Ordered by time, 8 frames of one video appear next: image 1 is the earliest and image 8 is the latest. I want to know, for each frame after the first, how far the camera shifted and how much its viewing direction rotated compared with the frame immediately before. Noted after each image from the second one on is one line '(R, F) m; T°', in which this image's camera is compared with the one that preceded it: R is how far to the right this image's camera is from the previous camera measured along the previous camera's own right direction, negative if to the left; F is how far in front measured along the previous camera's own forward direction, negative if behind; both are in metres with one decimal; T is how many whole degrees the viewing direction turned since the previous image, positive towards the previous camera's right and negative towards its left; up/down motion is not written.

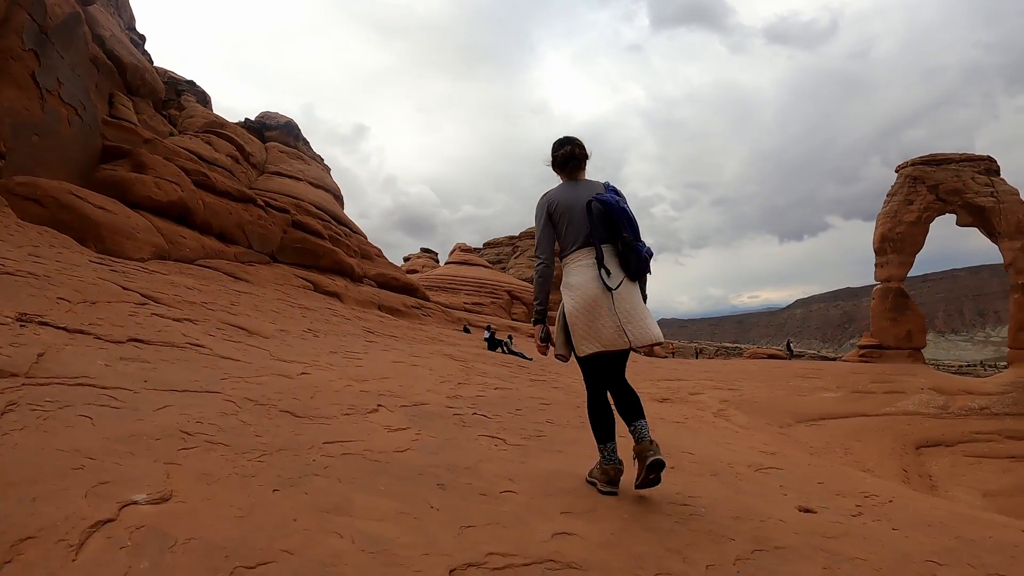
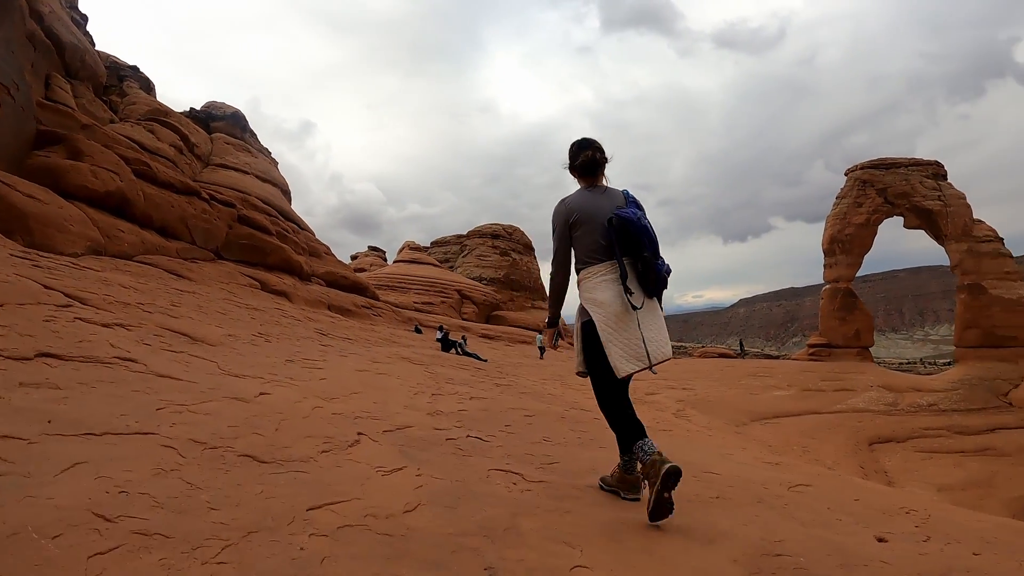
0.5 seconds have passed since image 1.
(-0.1, +0.4) m; +4°
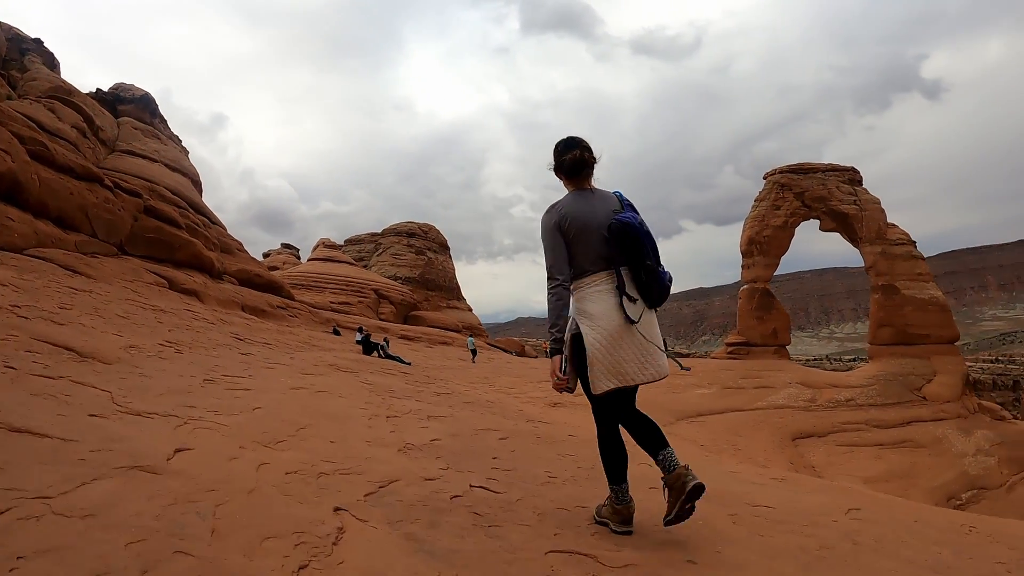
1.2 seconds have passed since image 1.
(-0.2, +0.5) m; +6°
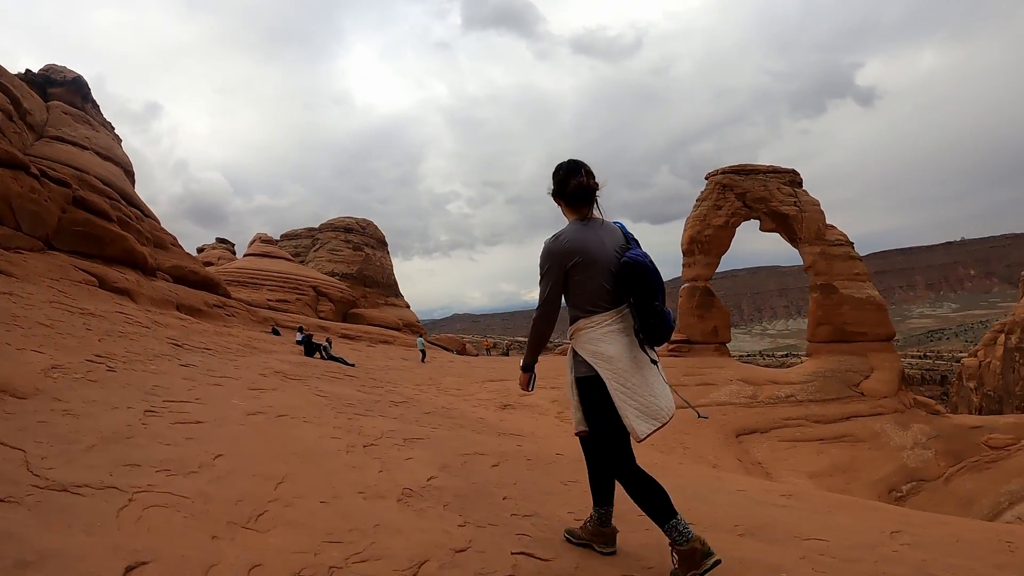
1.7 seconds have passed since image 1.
(-0.2, +0.3) m; +5°
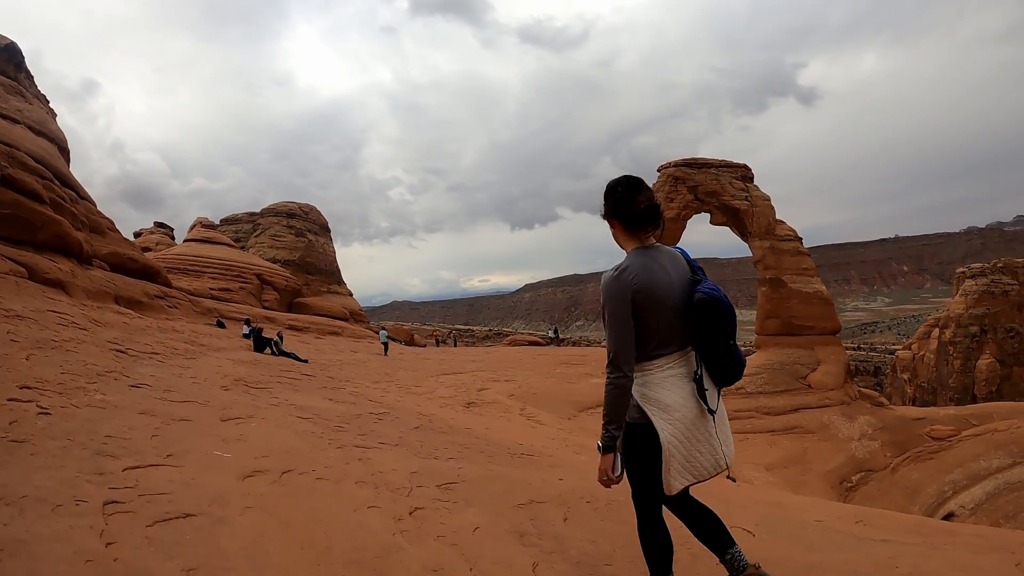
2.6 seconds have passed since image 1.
(-0.4, +0.6) m; +4°
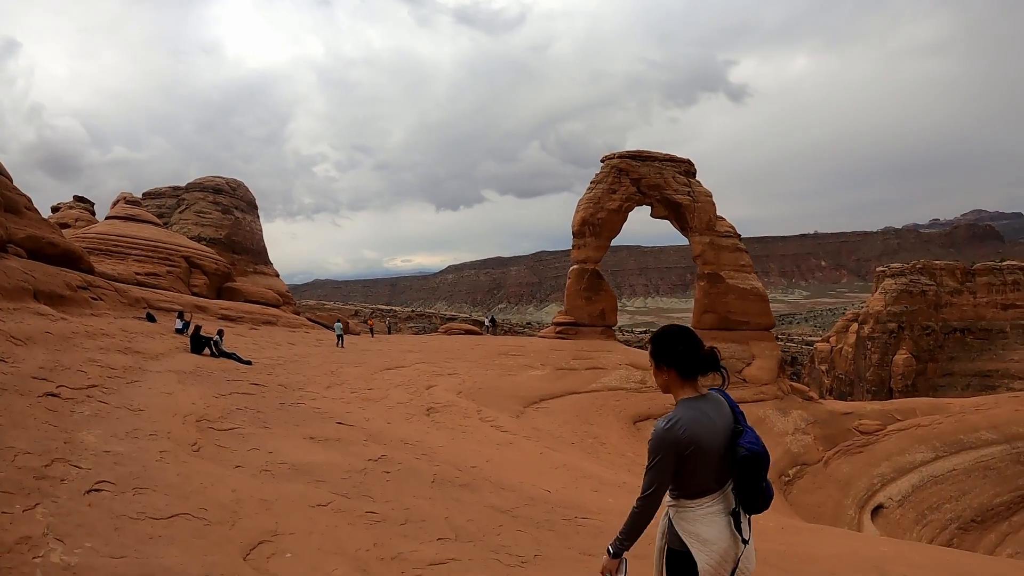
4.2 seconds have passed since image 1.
(-0.6, +0.7) m; +6°
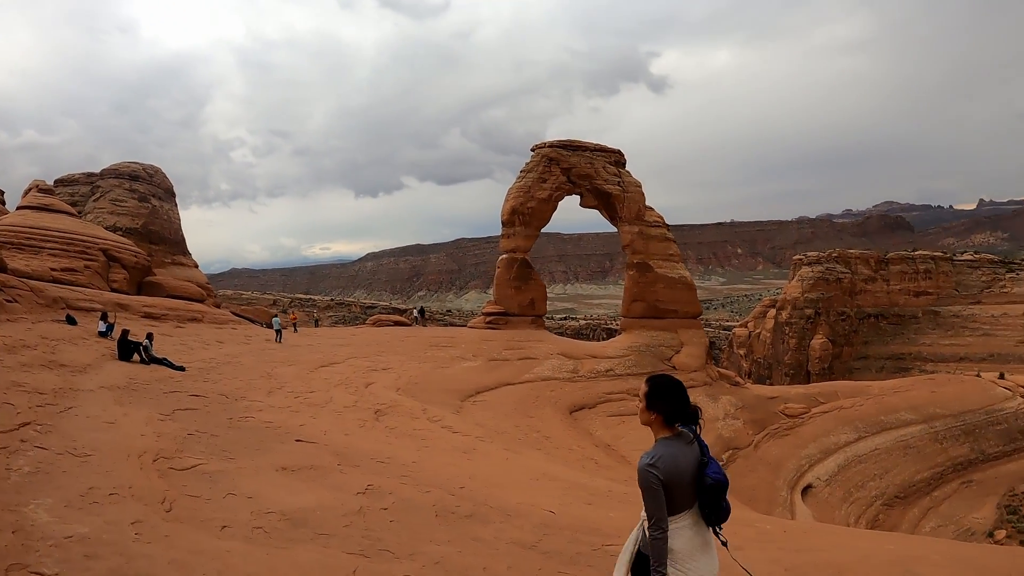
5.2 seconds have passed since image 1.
(-0.4, +0.4) m; +6°
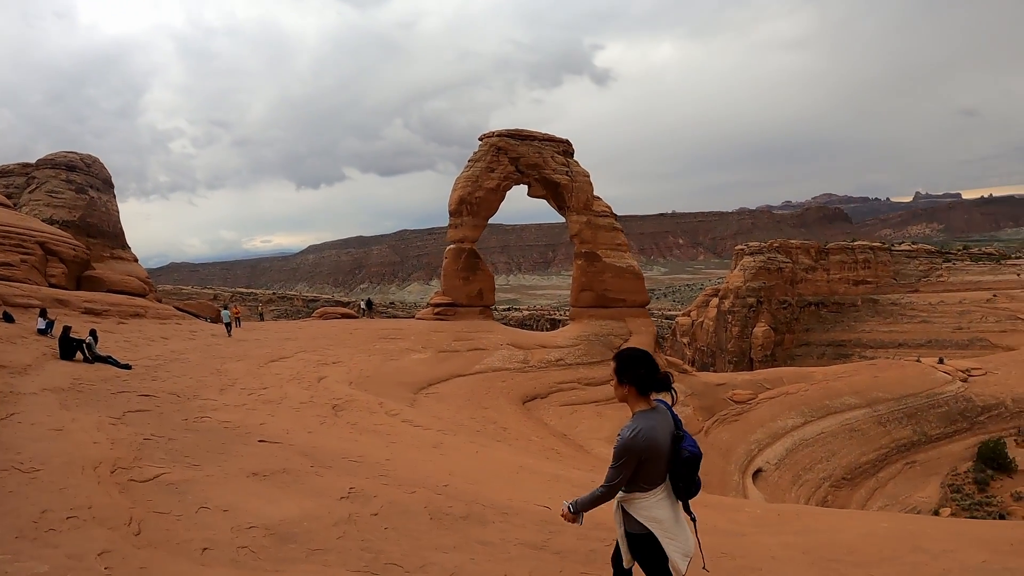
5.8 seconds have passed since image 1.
(-0.2, +0.1) m; +4°
